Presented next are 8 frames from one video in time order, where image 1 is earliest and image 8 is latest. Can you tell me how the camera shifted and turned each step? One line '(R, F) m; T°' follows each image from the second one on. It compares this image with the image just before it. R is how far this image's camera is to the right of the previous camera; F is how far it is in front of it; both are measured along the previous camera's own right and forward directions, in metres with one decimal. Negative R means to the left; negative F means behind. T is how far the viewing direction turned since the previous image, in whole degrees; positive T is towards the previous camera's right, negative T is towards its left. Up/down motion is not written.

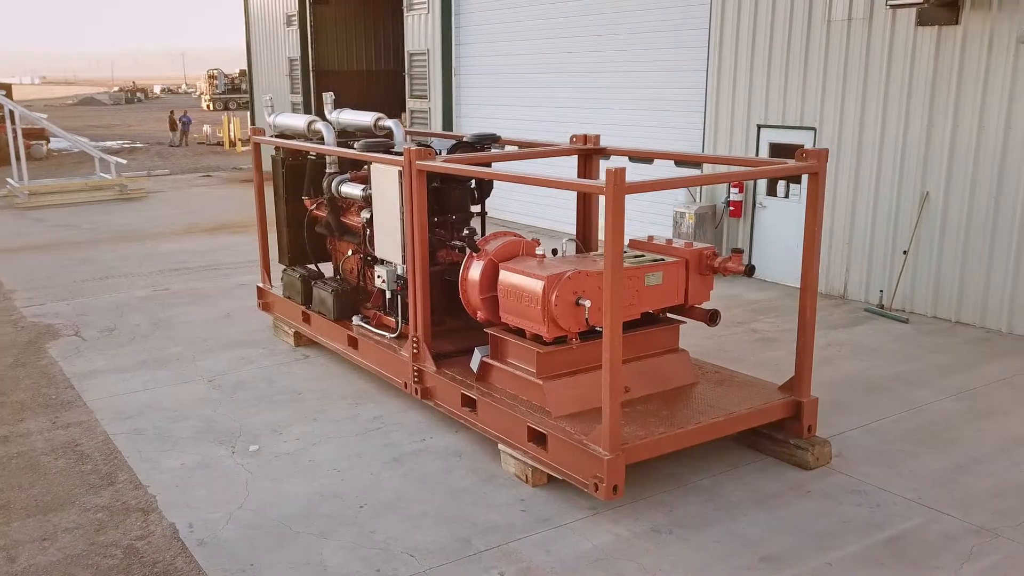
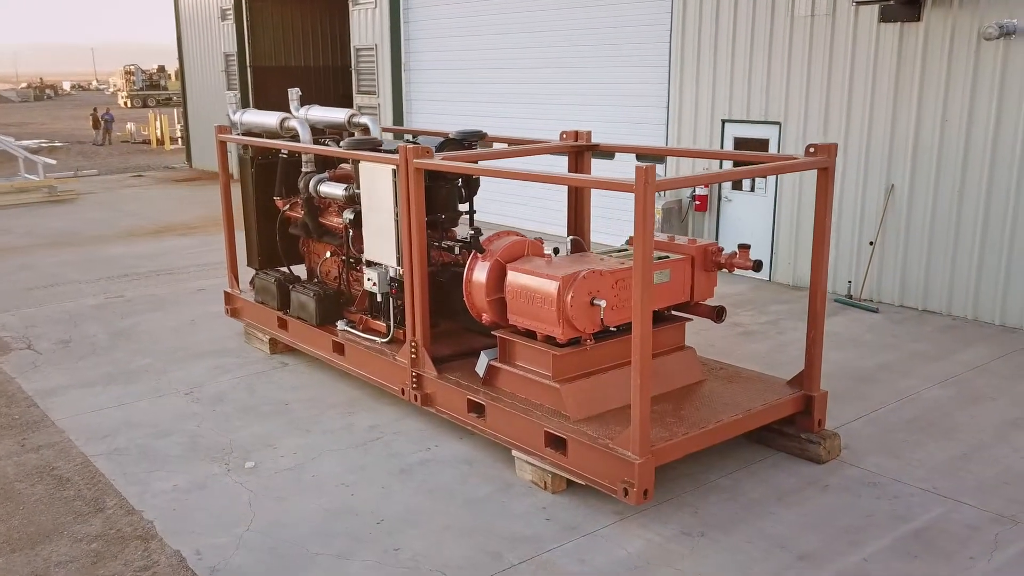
(-0.4, +0.1) m; +5°
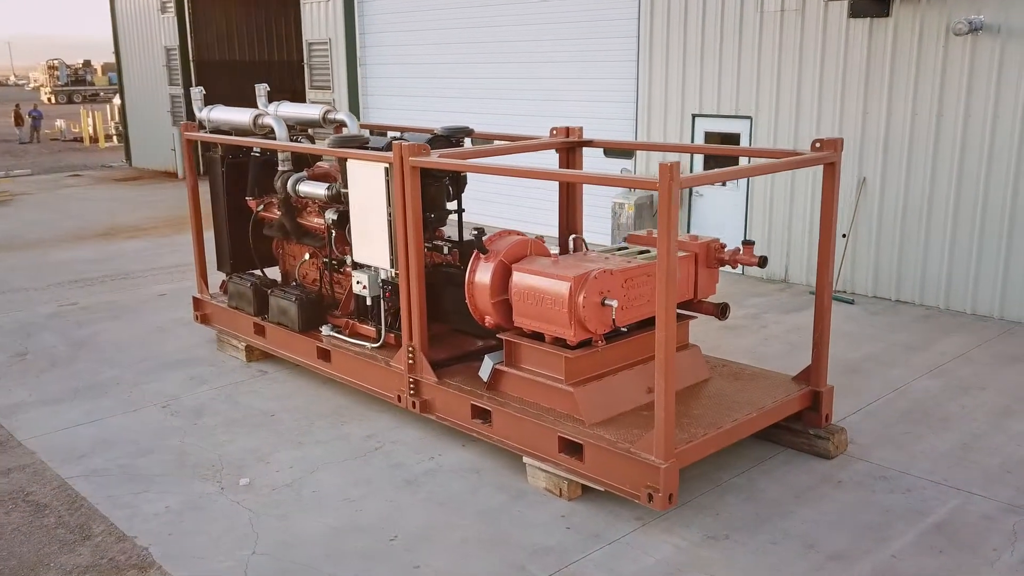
(-0.3, +0.1) m; +4°
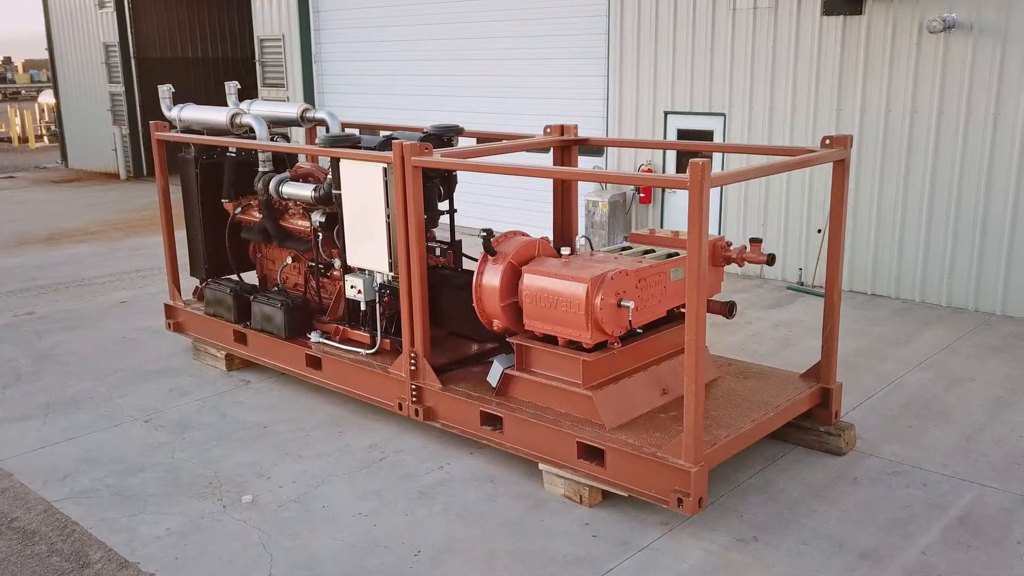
(-0.3, +0.1) m; +4°
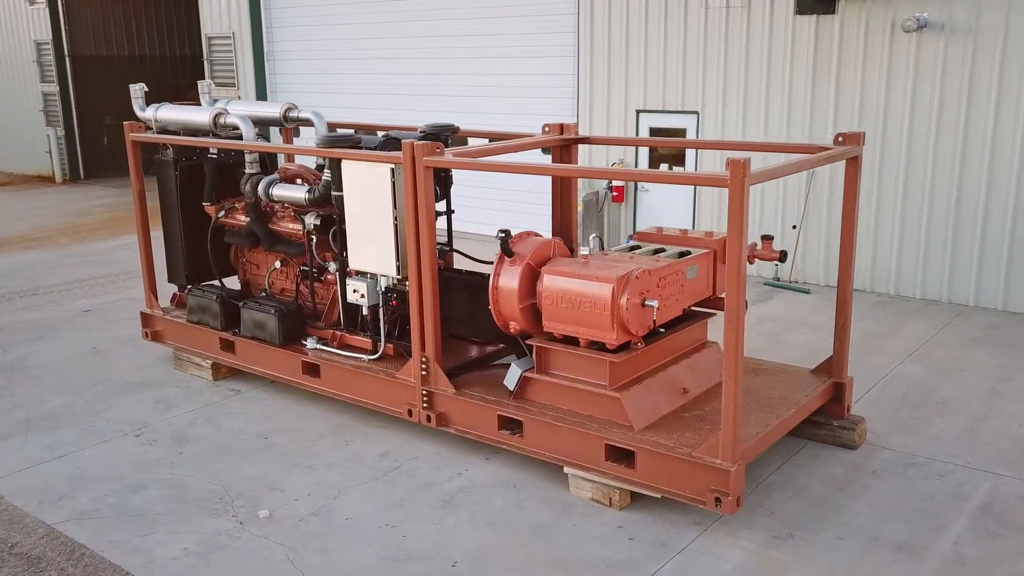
(-0.4, +0.1) m; +4°
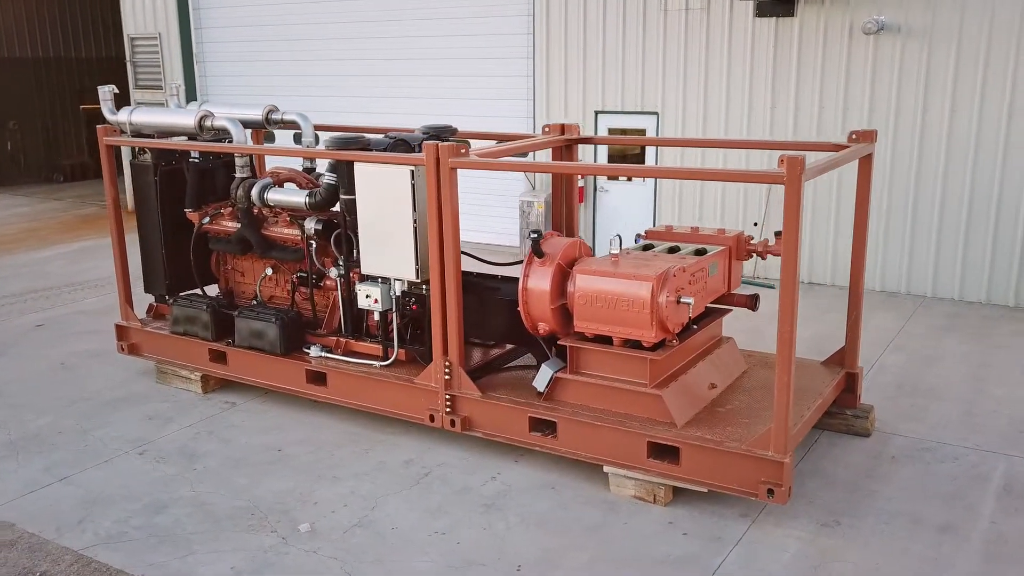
(-0.5, 0.0) m; +6°
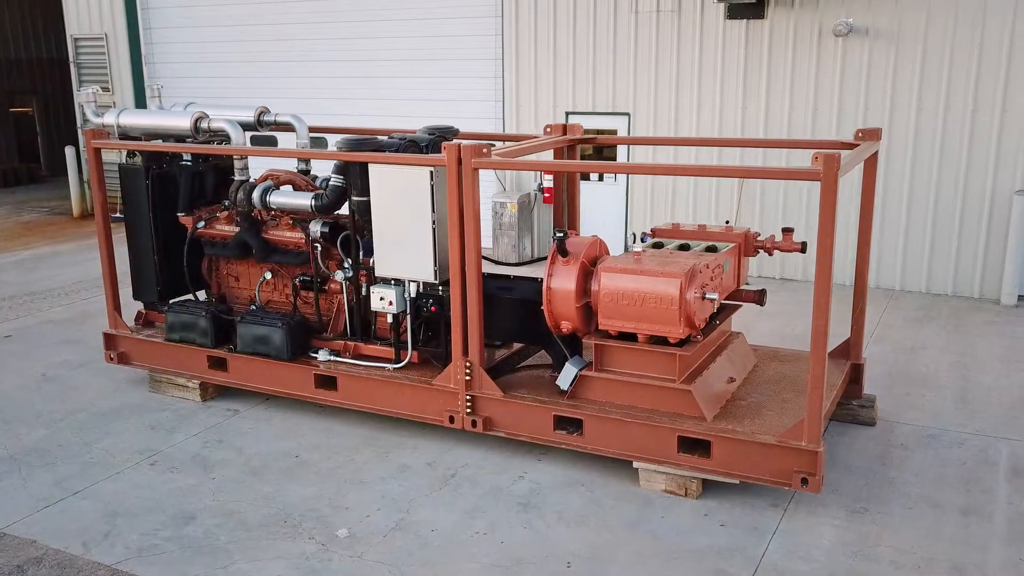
(-0.4, 0.0) m; +4°
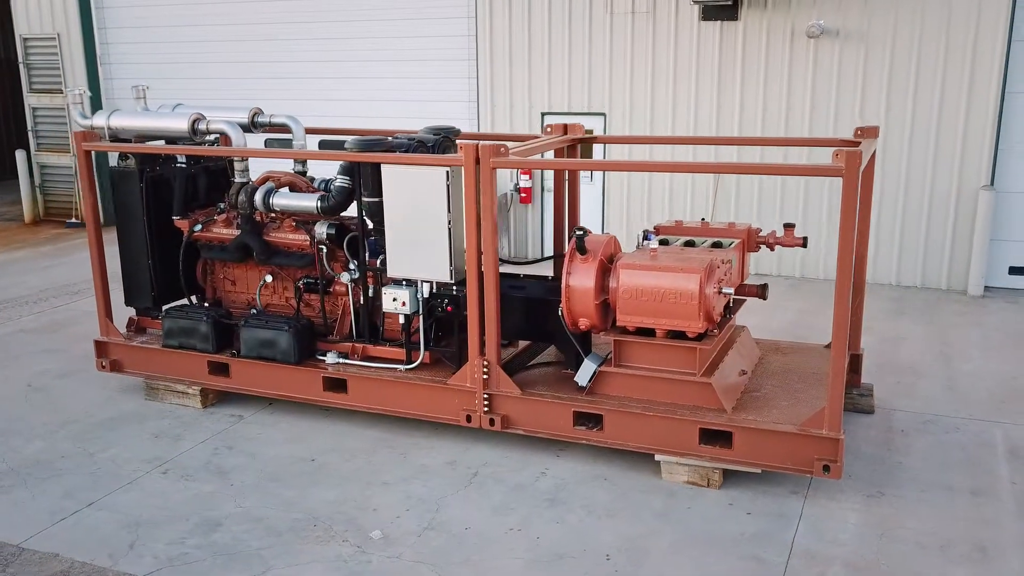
(-0.3, 0.0) m; +4°
